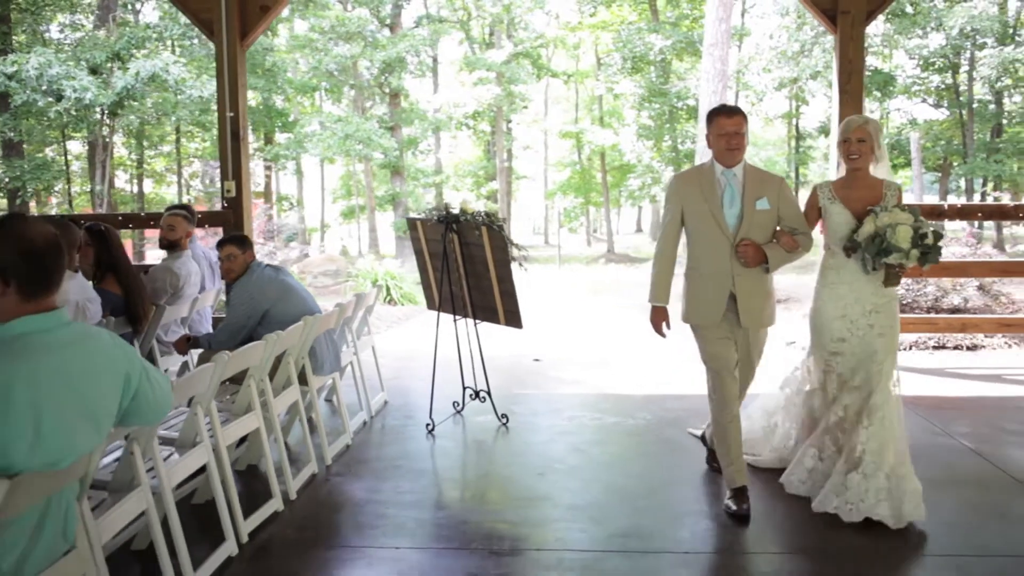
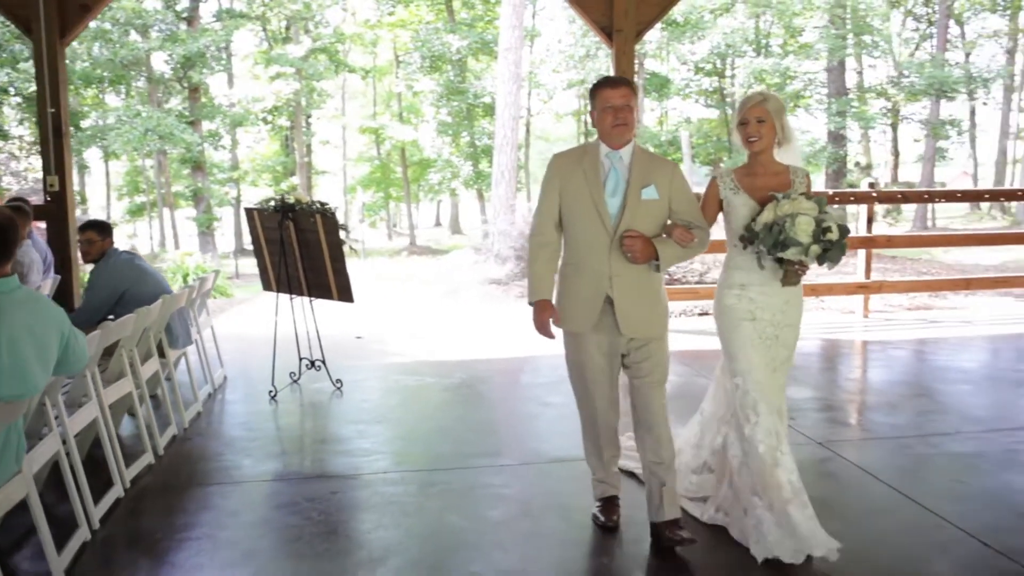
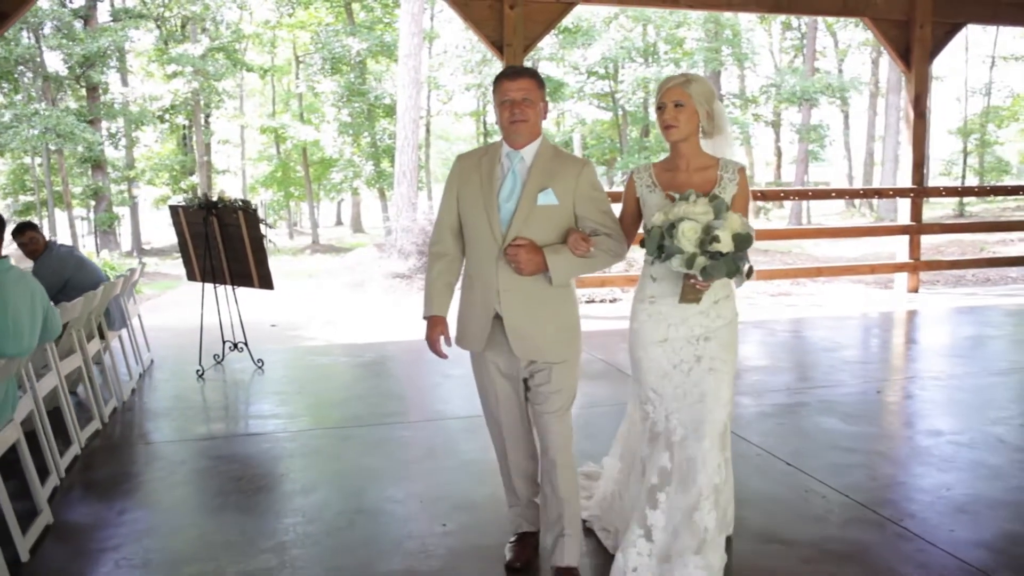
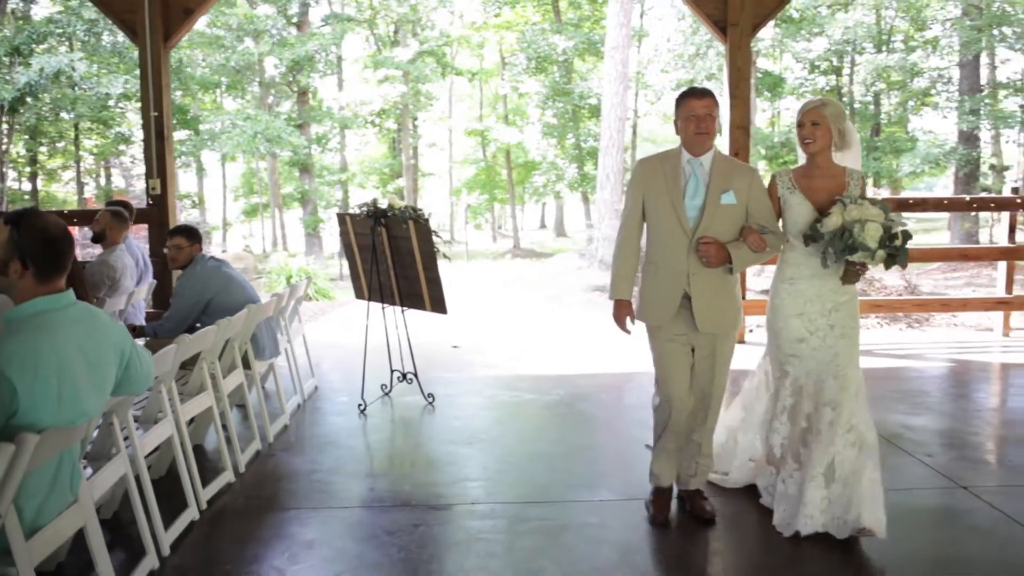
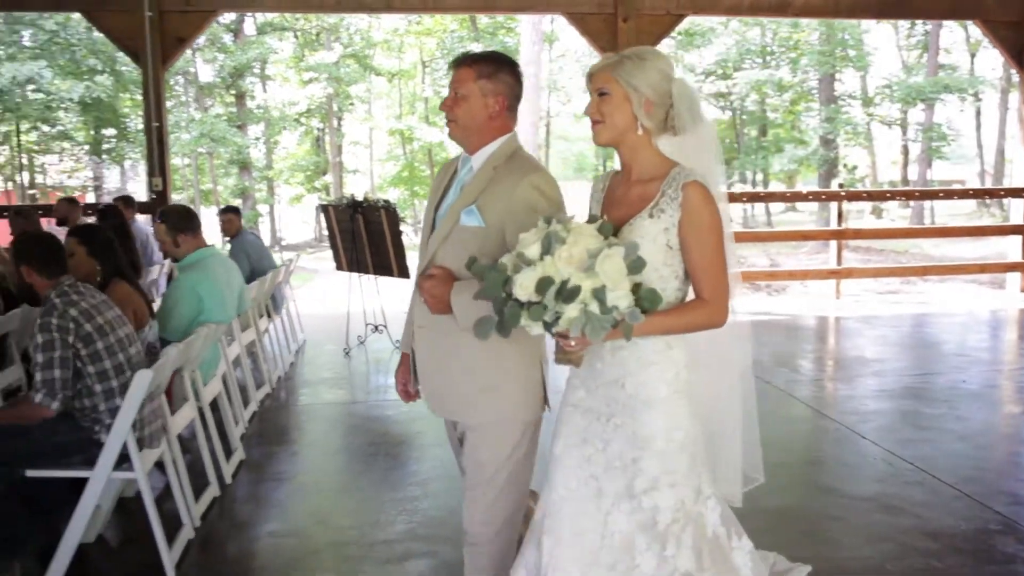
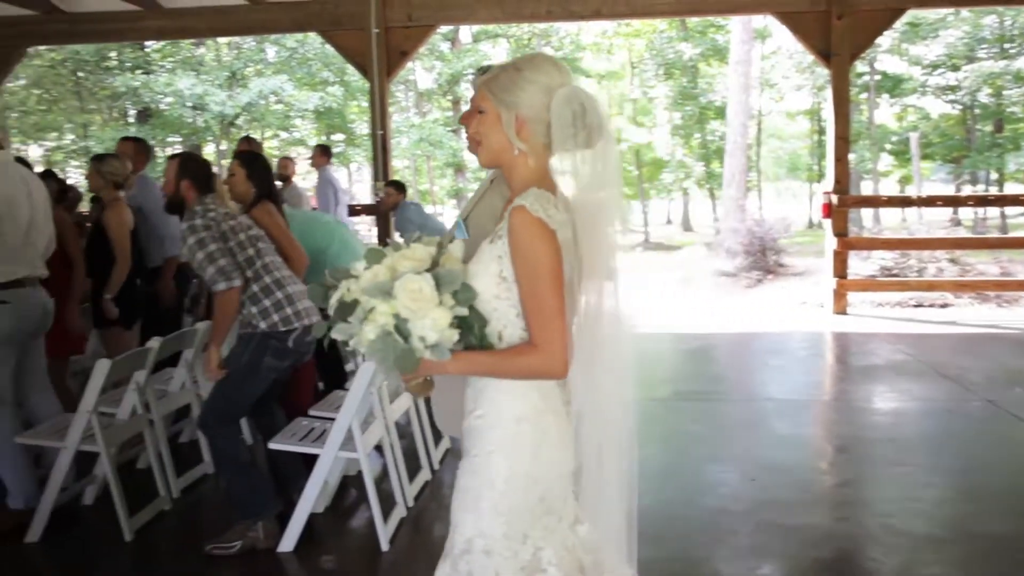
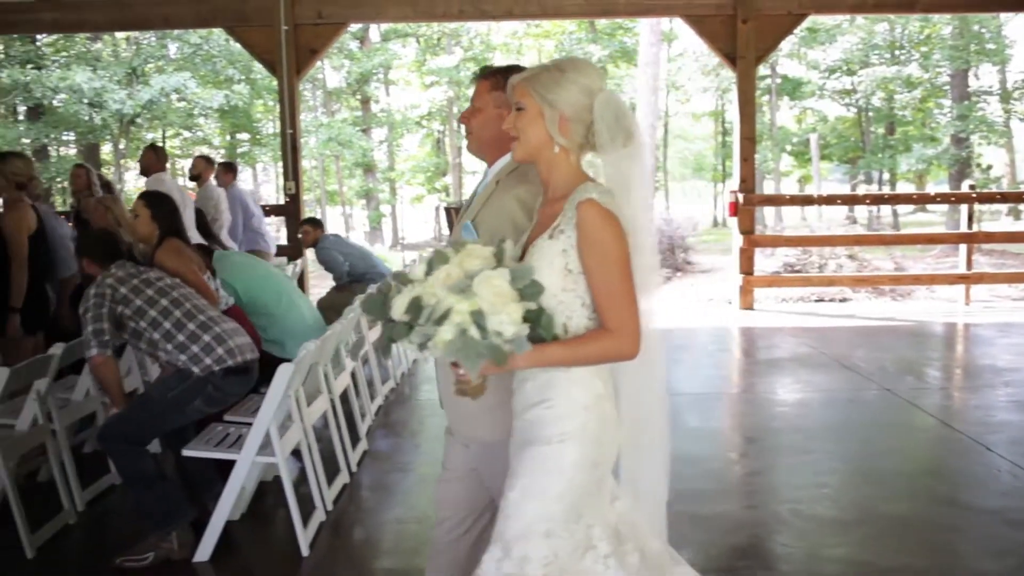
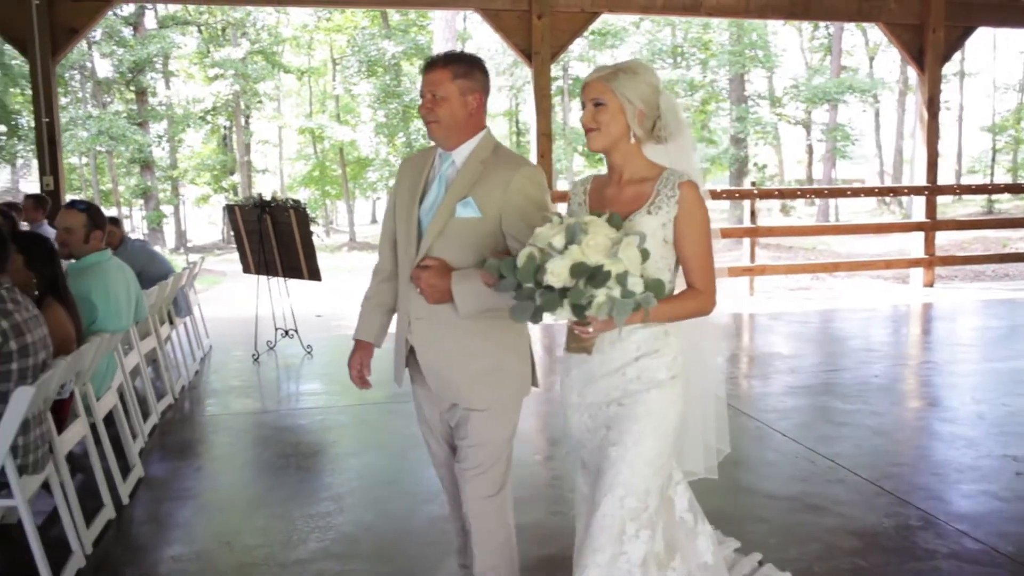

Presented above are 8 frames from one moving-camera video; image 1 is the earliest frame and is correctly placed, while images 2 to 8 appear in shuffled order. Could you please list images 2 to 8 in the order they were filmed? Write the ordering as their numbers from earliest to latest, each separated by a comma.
4, 2, 3, 8, 5, 7, 6
